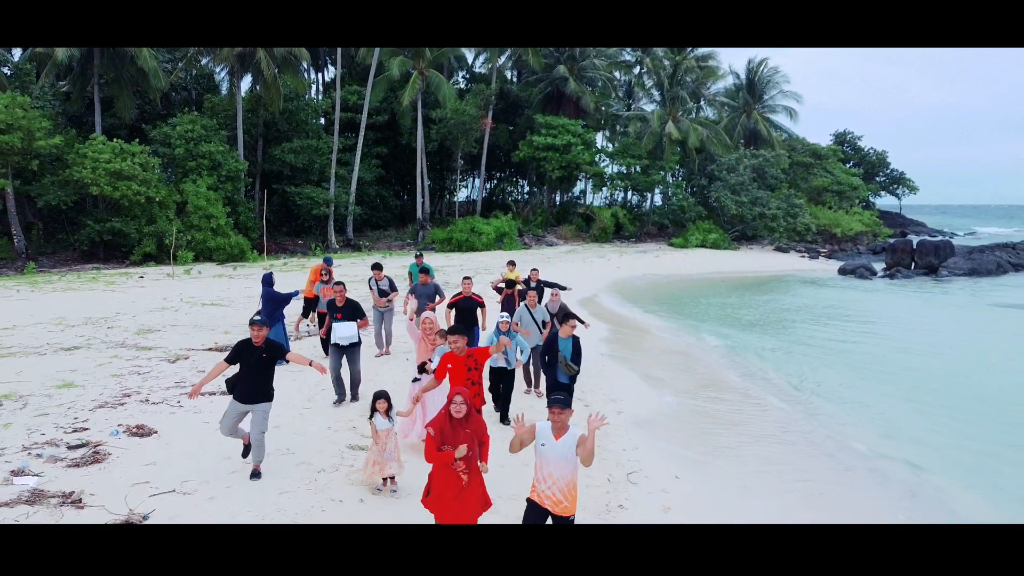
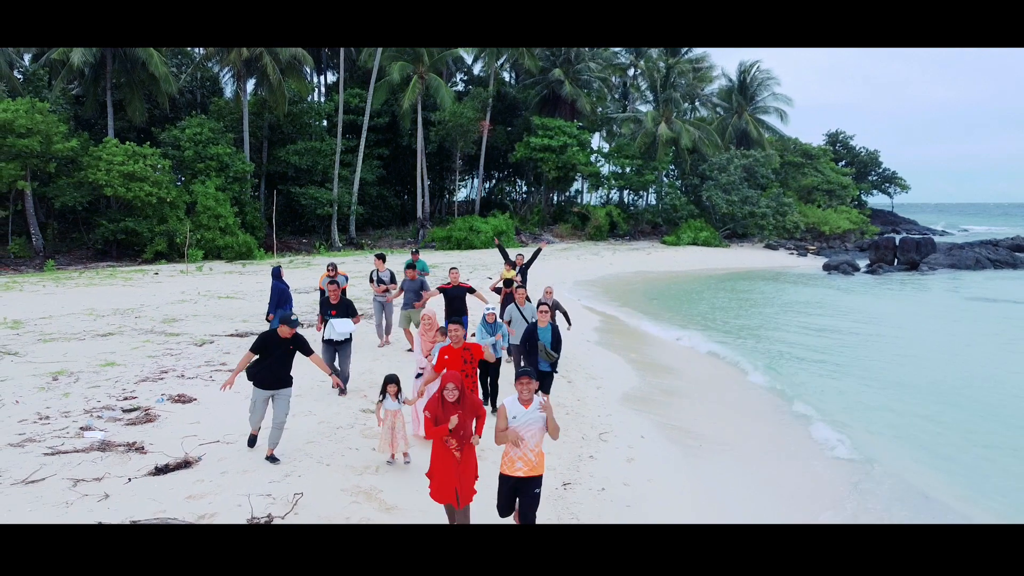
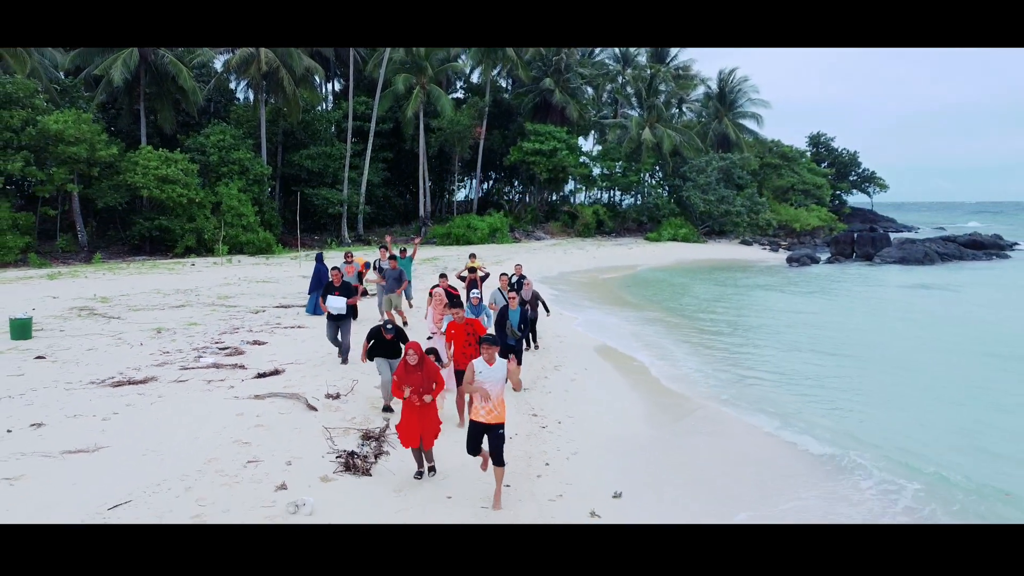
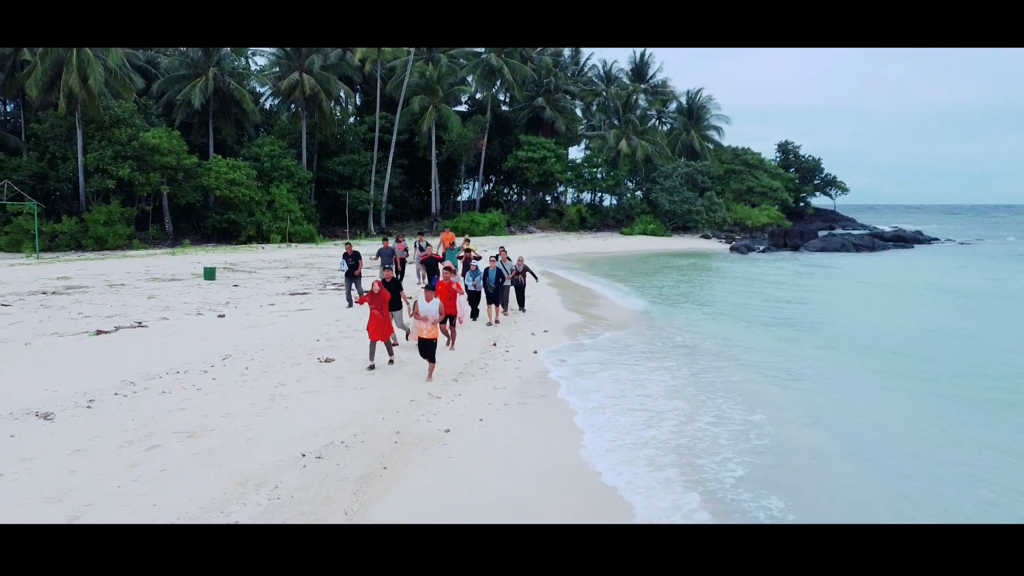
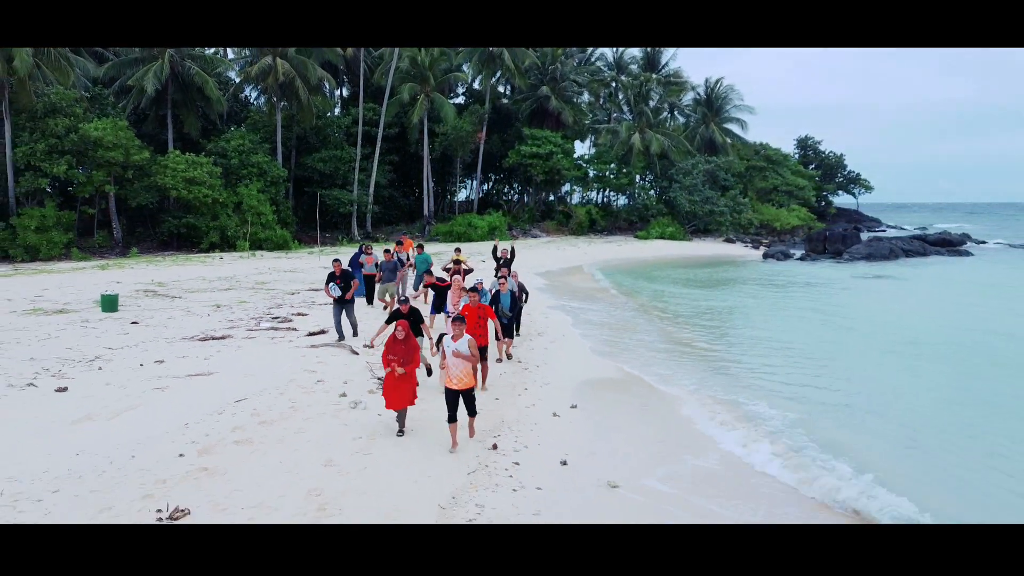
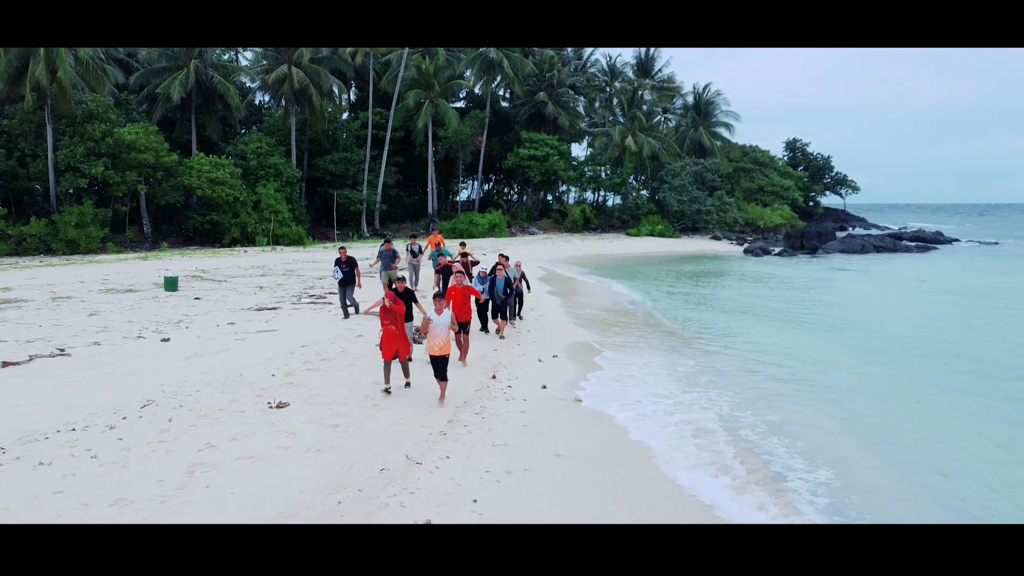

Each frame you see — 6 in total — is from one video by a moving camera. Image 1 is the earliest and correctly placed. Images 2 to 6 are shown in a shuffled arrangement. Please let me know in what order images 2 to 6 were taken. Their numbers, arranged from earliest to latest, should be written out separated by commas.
2, 3, 5, 6, 4
